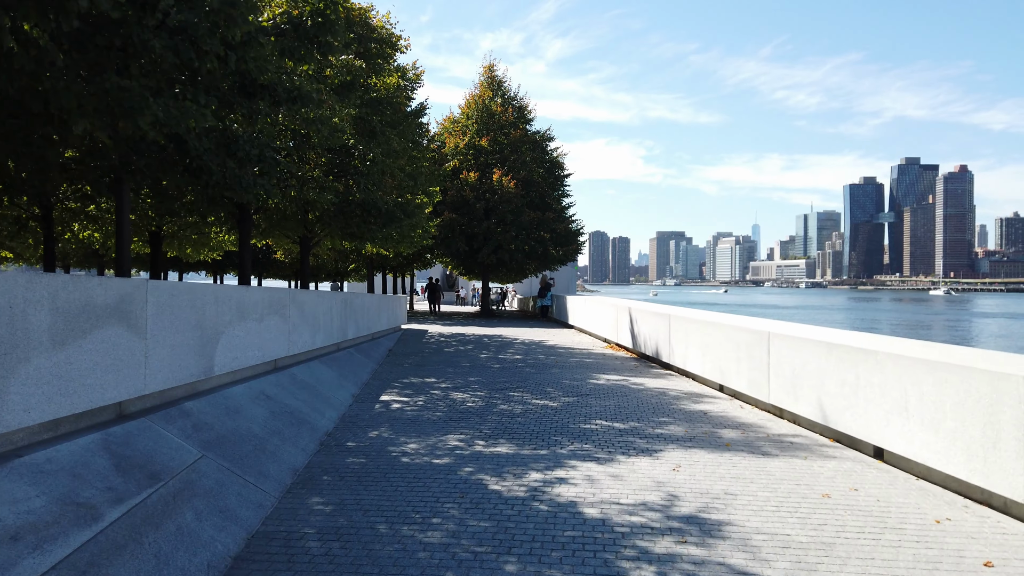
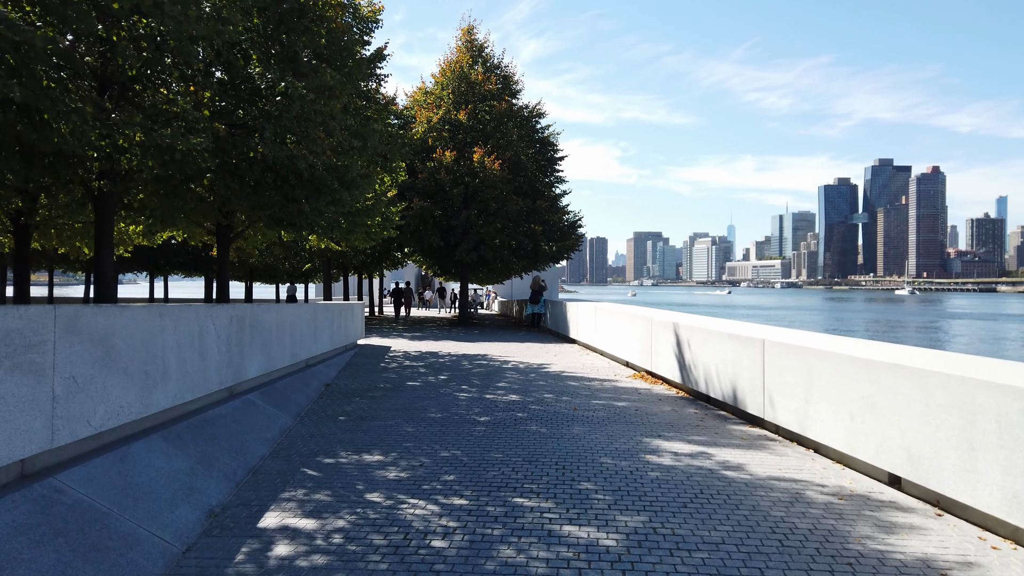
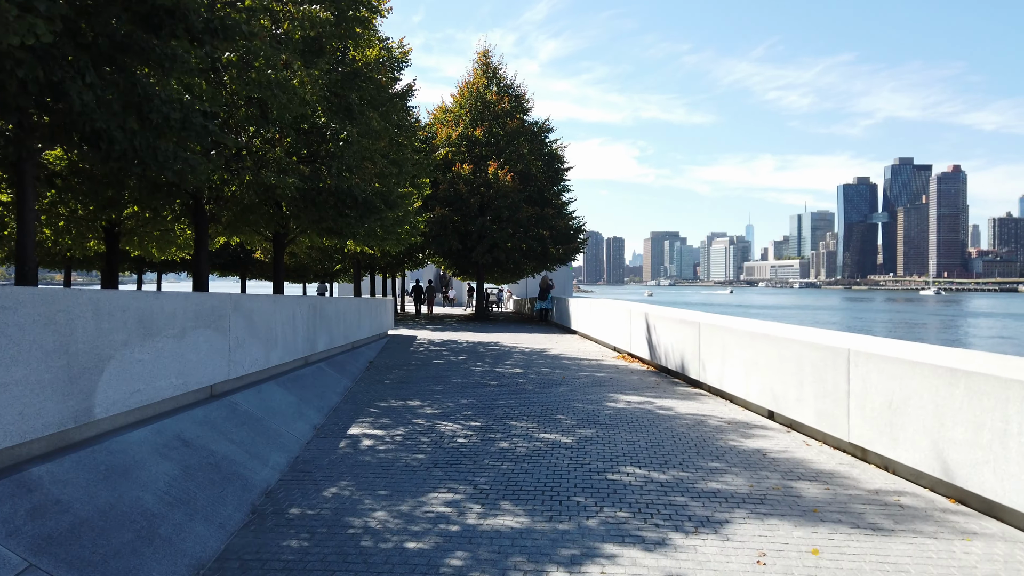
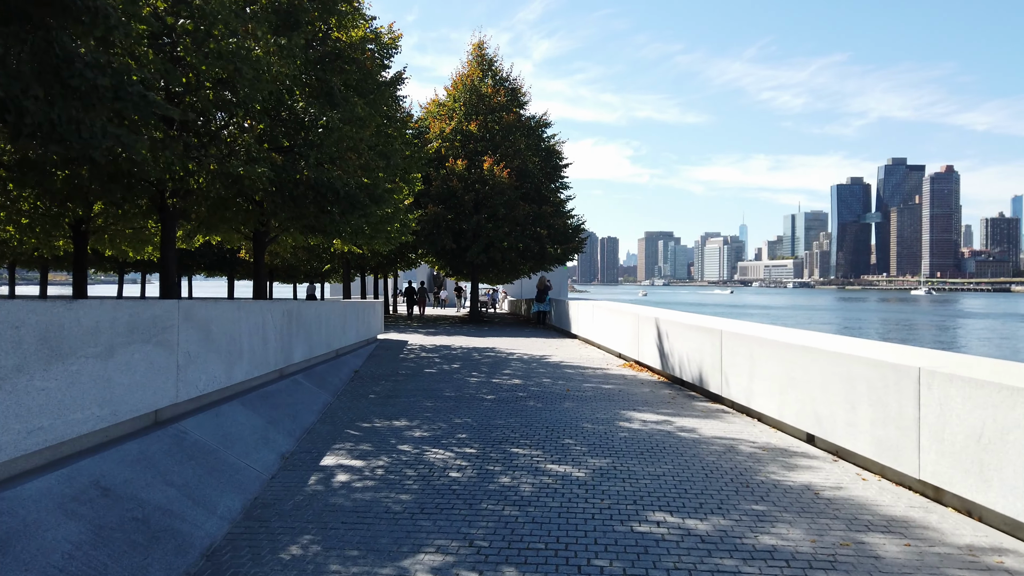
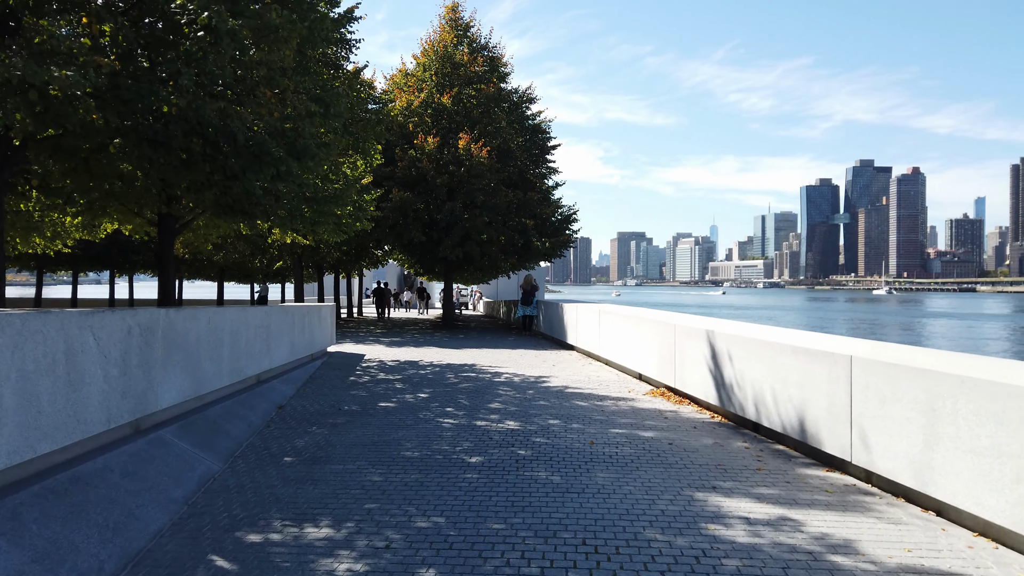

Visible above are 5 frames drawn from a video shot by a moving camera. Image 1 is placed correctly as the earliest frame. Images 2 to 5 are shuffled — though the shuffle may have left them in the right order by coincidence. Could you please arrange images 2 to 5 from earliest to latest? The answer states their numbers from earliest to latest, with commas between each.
3, 4, 2, 5
